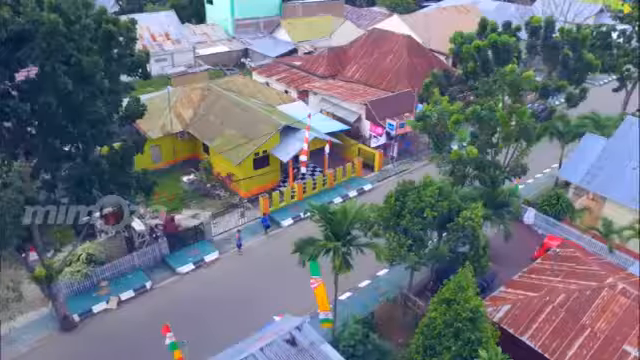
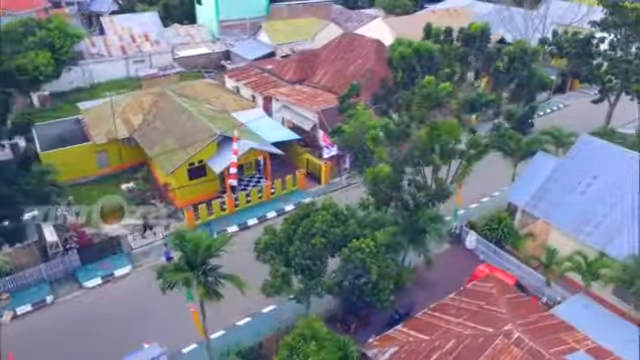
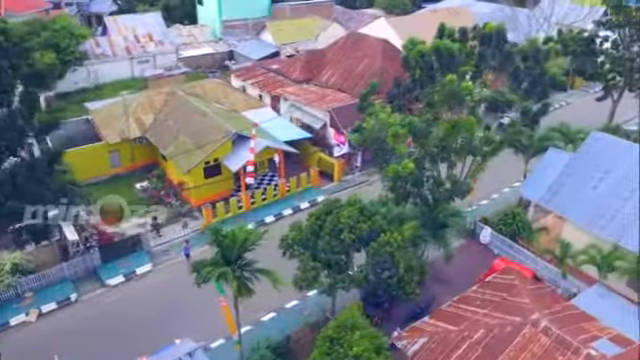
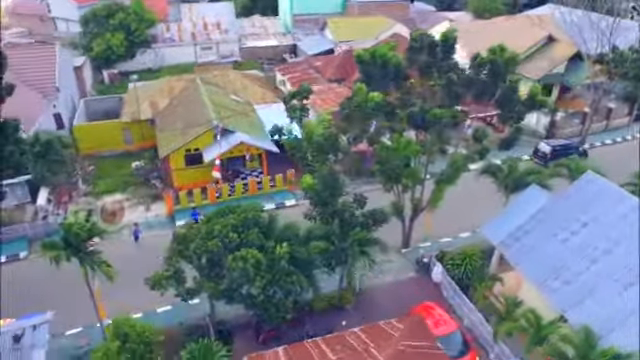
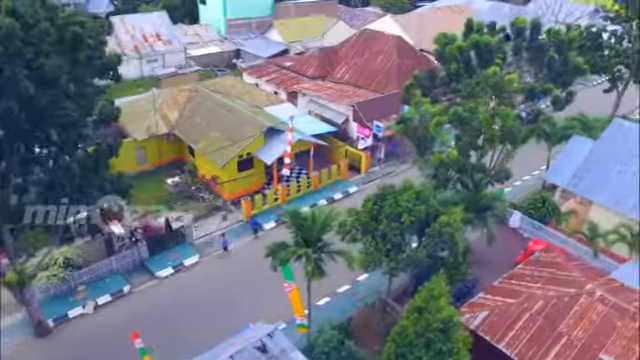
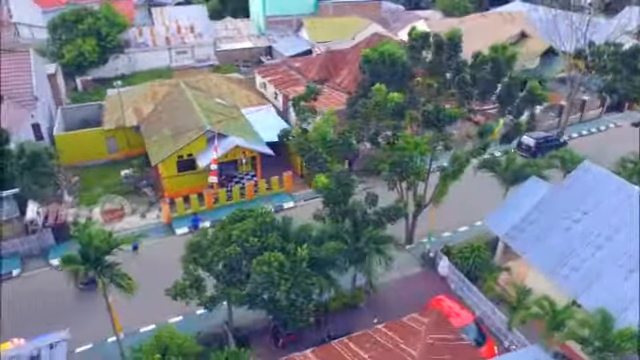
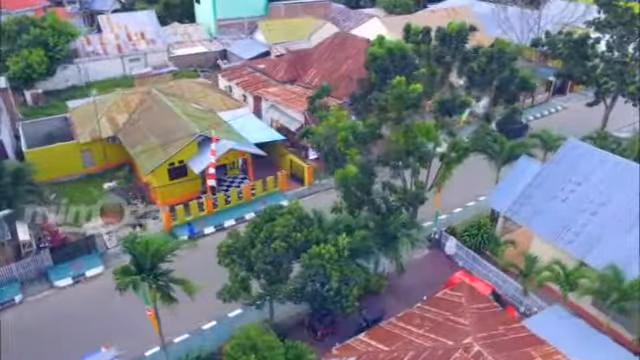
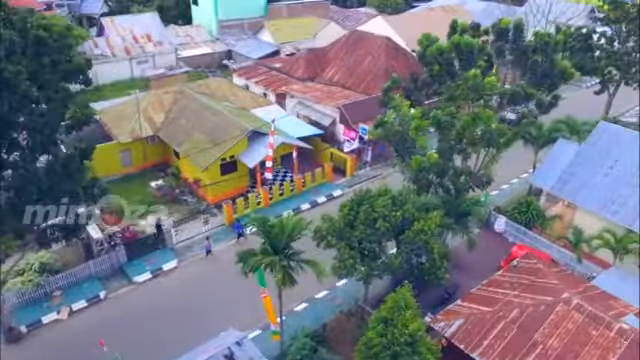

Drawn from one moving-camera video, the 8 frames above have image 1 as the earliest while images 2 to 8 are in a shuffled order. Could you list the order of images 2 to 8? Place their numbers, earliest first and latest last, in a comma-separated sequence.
5, 8, 3, 2, 7, 6, 4
